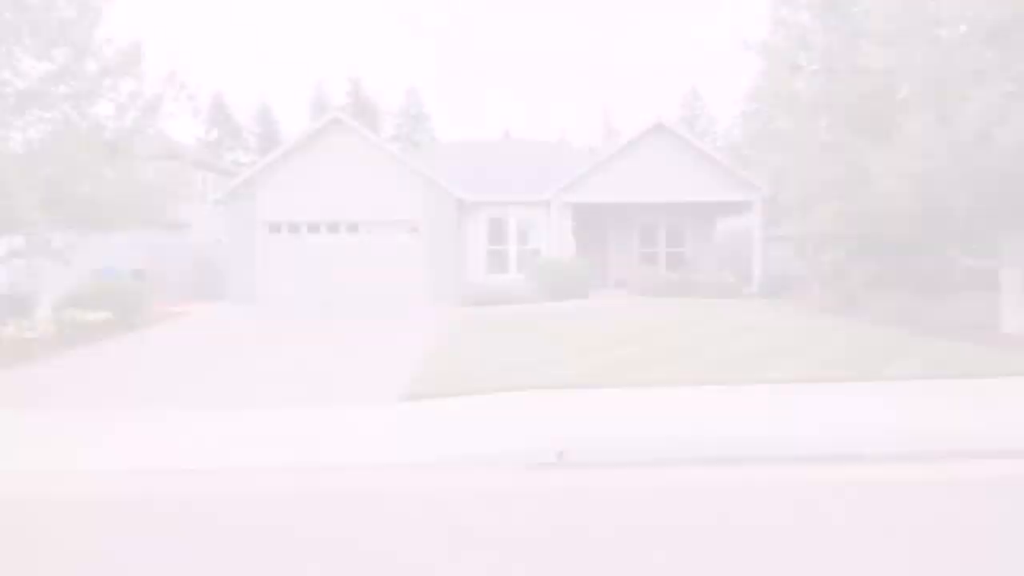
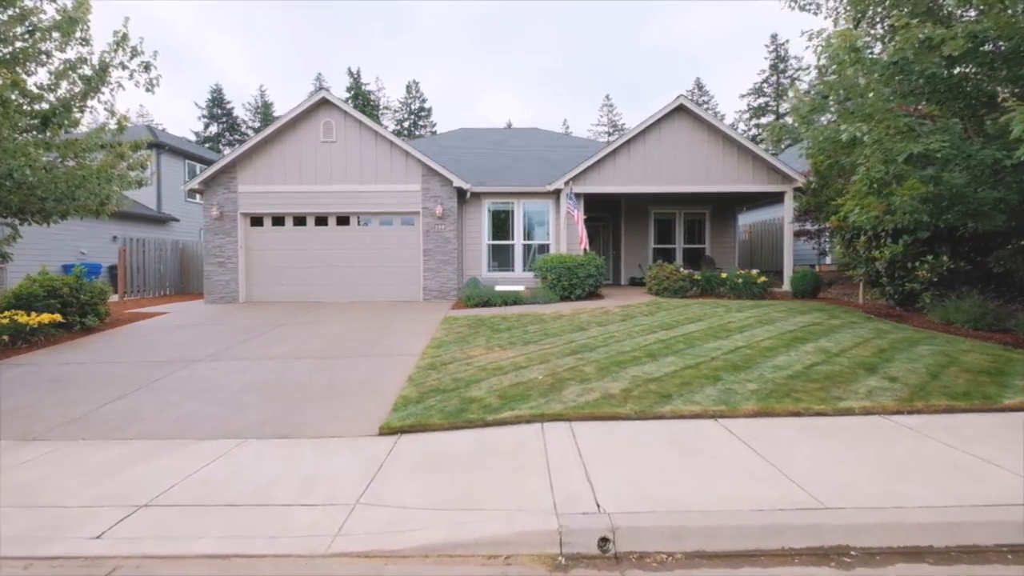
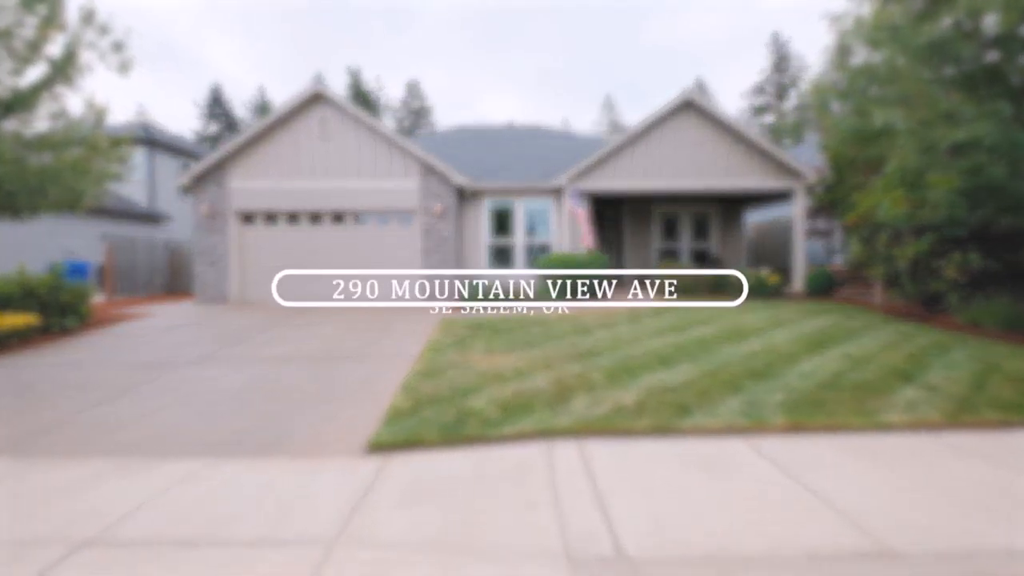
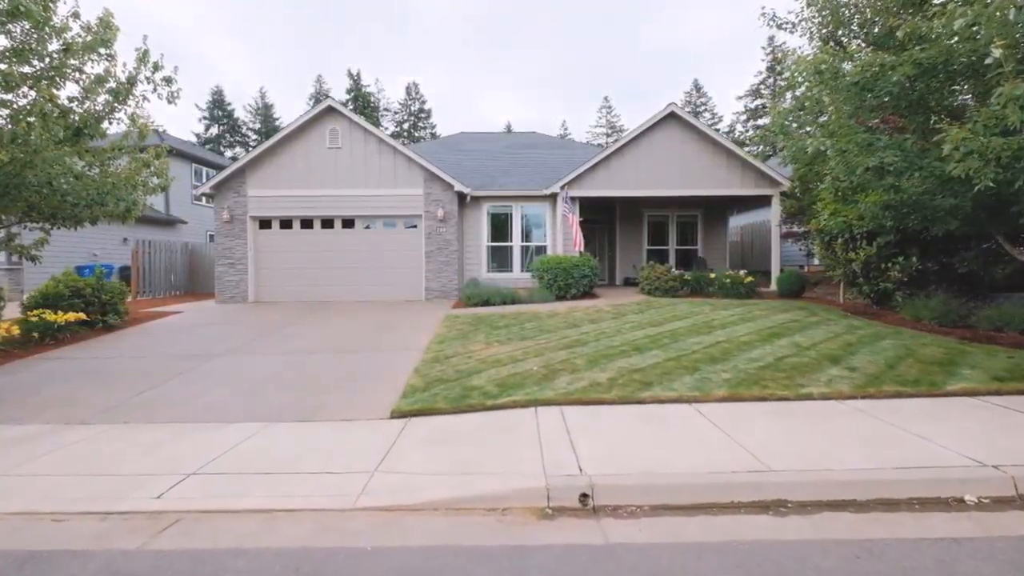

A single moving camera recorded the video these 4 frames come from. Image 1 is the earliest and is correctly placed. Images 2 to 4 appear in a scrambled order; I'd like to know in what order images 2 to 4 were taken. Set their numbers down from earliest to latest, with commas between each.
4, 2, 3
